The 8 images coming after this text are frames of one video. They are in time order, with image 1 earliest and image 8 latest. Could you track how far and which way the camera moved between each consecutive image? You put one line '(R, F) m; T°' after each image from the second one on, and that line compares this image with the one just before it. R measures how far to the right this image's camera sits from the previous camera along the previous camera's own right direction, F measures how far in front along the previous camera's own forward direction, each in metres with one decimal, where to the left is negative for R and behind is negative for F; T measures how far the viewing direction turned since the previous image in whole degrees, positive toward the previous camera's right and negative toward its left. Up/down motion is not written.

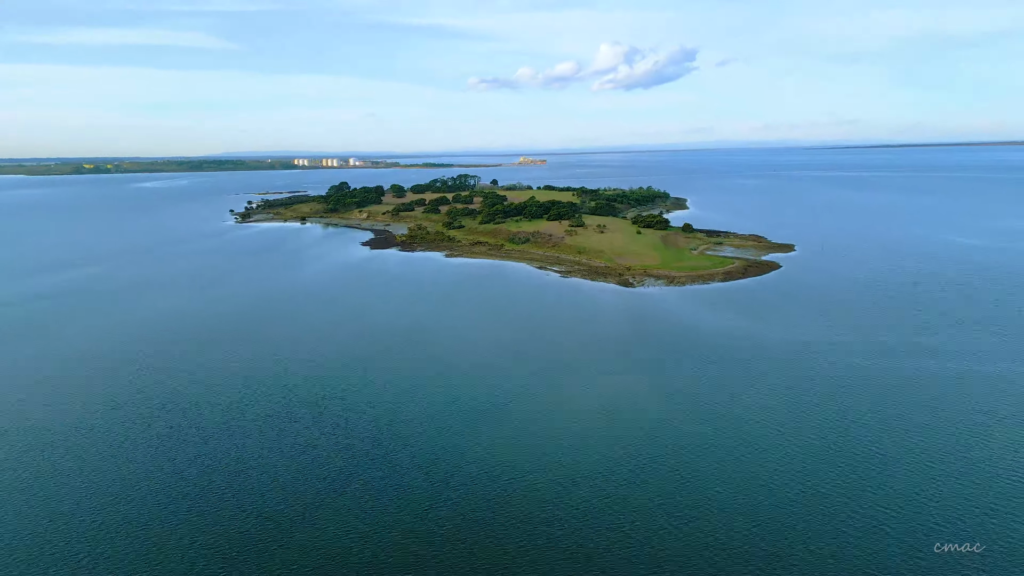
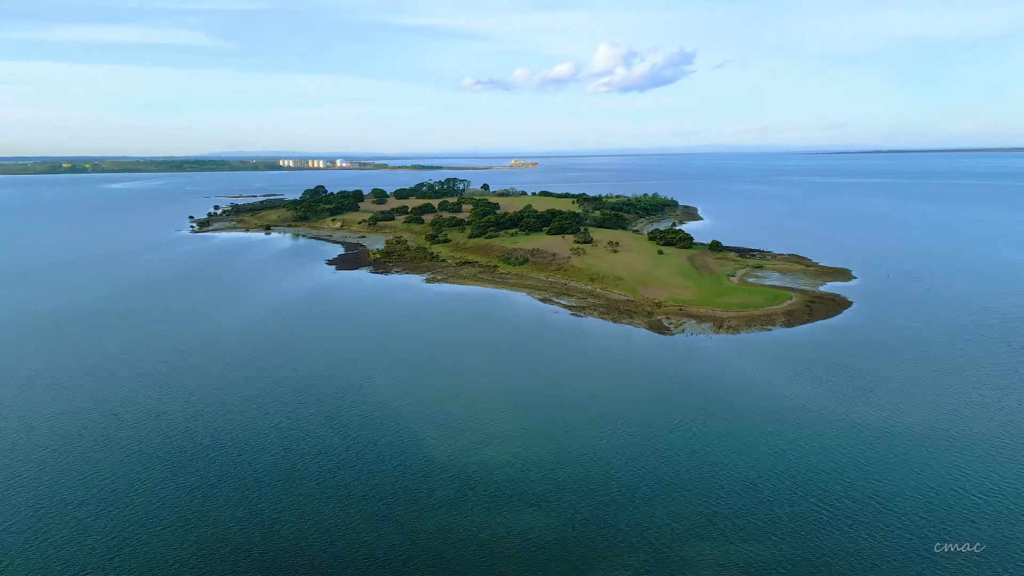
(-0.3, +10.5) m; +1°
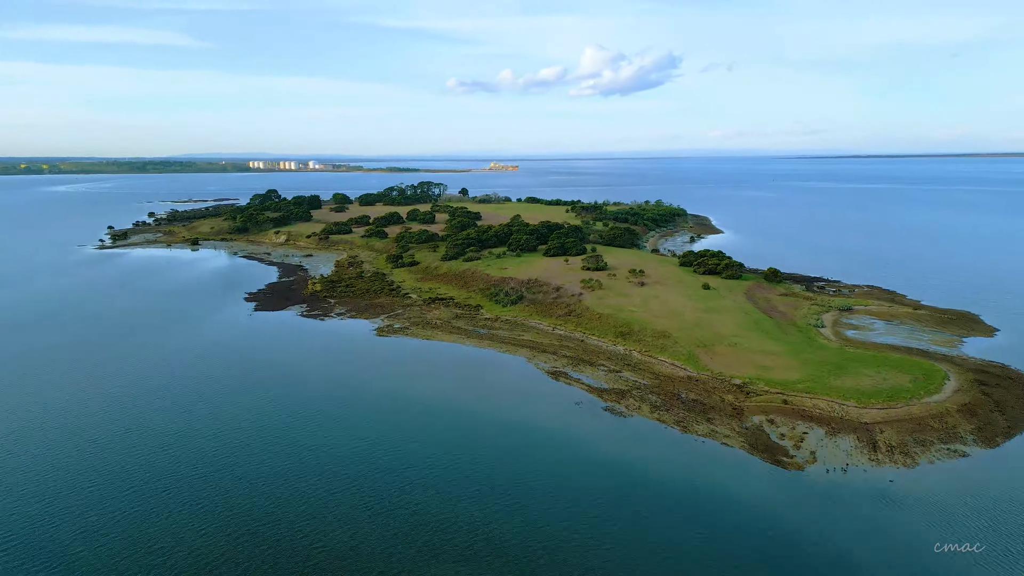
(-0.4, +14.4) m; +1°
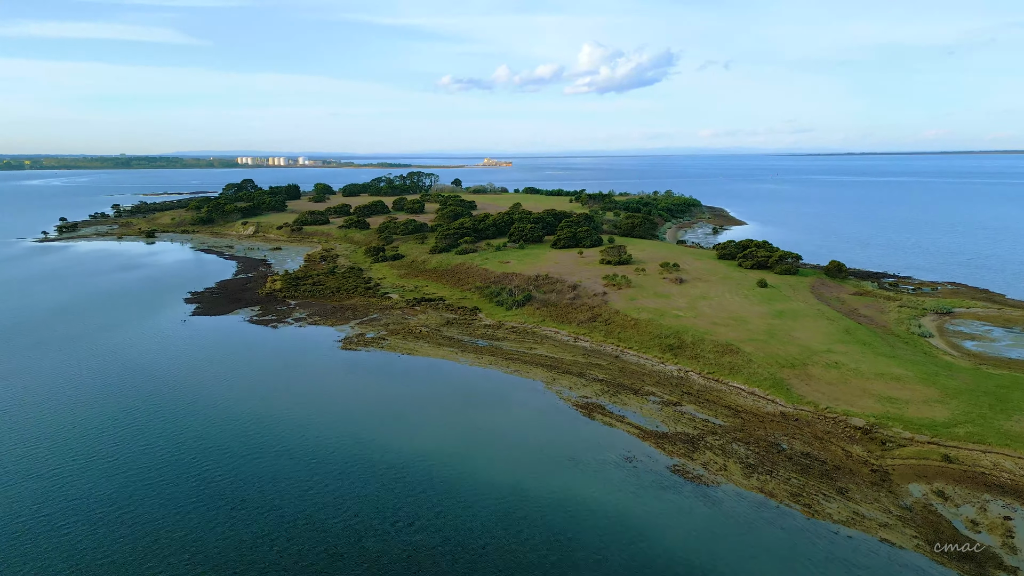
(-0.4, +7.7) m; 0°
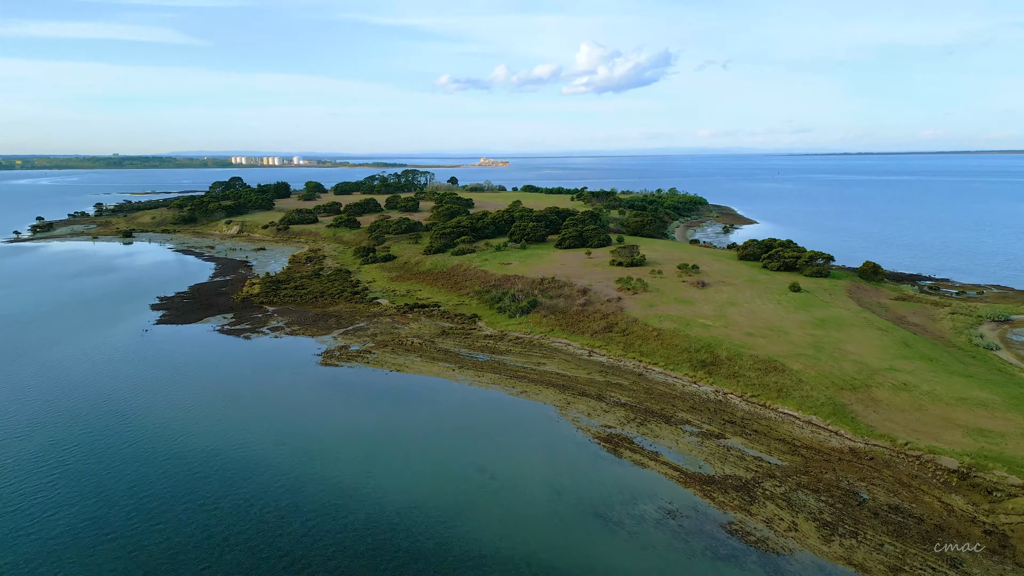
(-0.2, +3.1) m; 0°
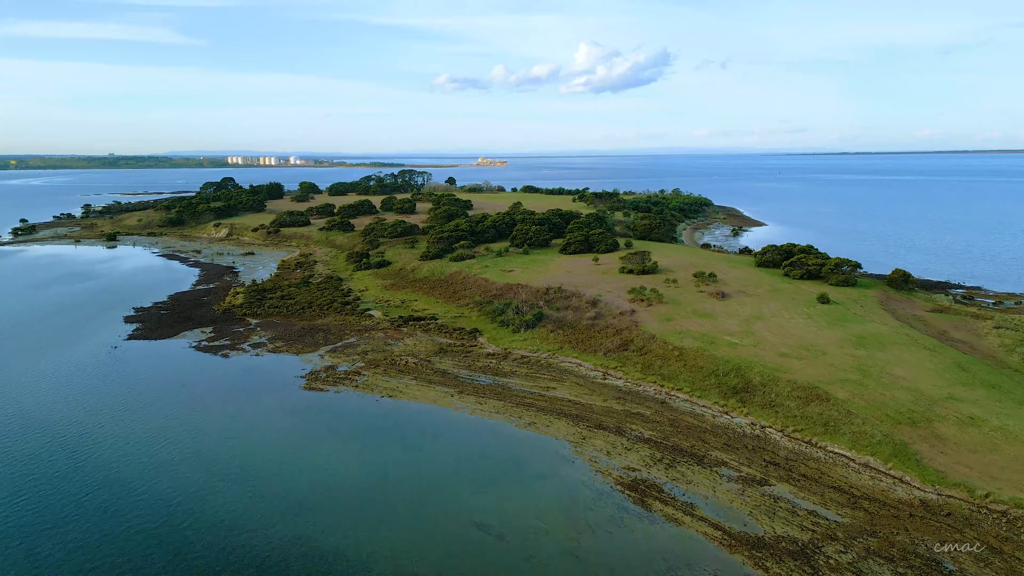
(-0.2, +2.1) m; 0°
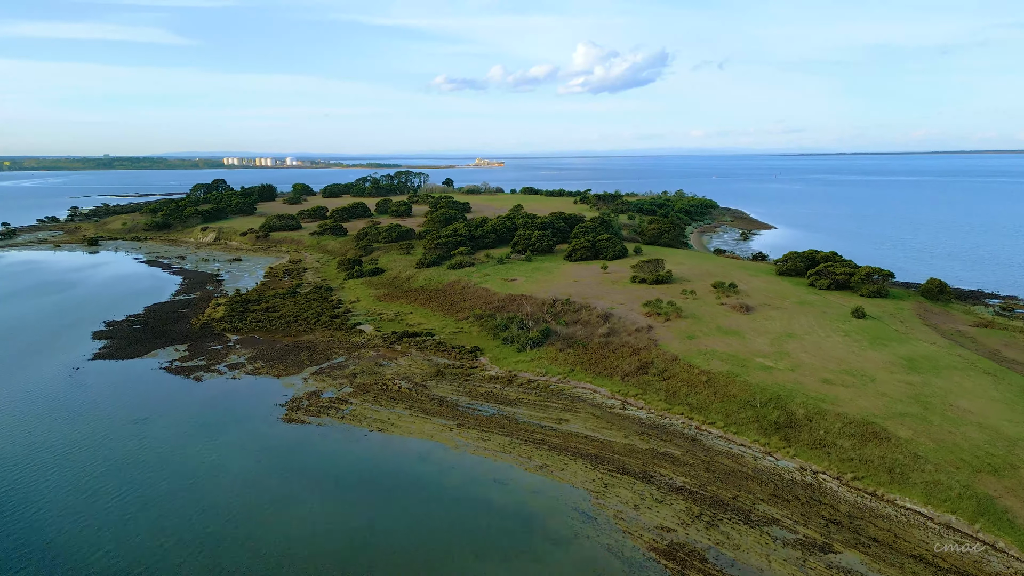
(-0.2, +2.2) m; 0°
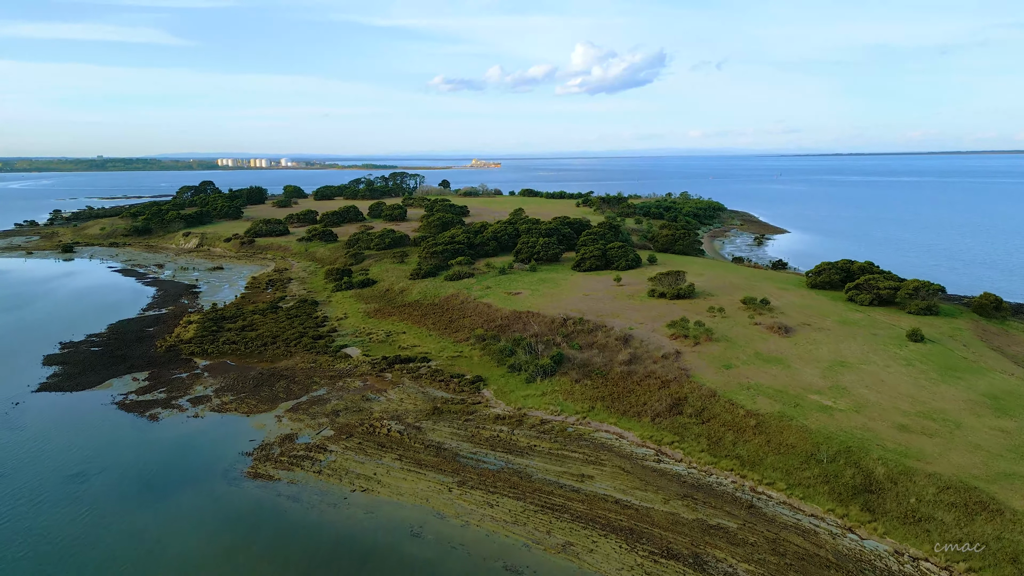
(-0.2, +2.8) m; 0°
